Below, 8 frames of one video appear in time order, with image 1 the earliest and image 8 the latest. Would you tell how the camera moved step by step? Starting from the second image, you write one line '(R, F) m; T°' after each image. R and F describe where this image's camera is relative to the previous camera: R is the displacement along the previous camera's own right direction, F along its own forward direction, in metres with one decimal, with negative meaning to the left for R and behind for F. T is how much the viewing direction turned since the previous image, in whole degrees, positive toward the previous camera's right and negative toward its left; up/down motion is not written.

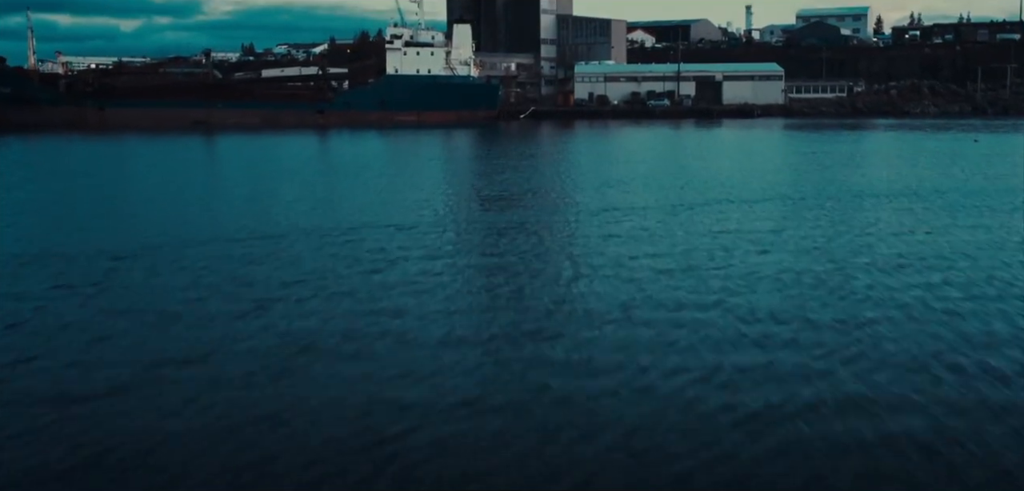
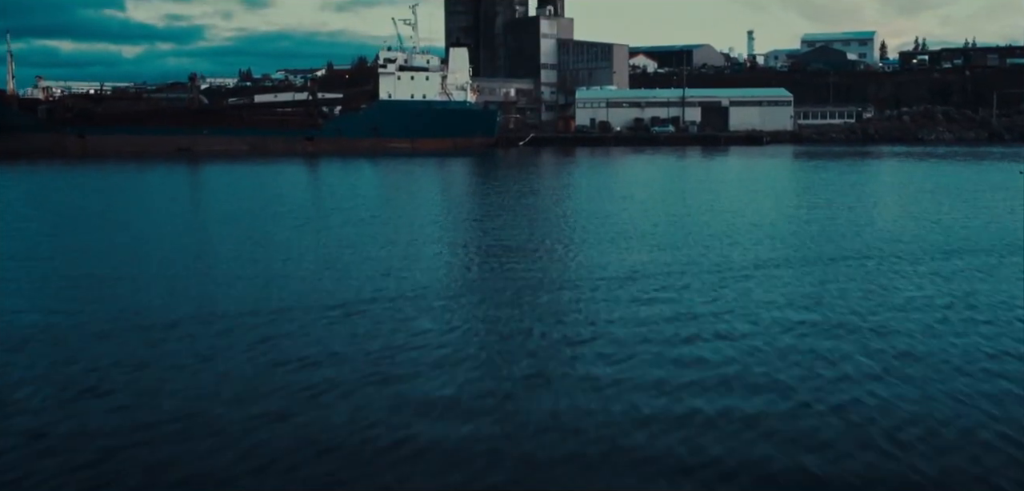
(0.0, +0.8) m; 0°
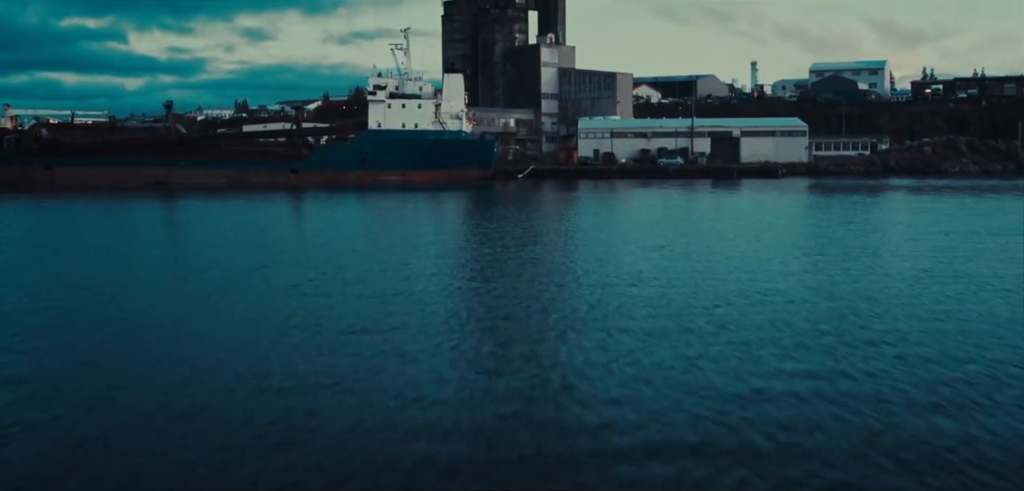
(0.0, +1.2) m; 0°
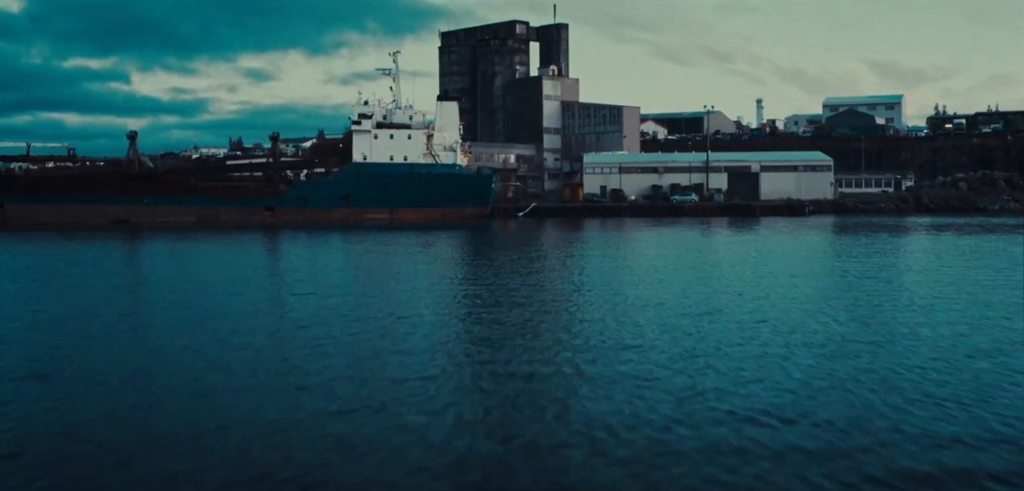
(0.0, +1.6) m; 0°
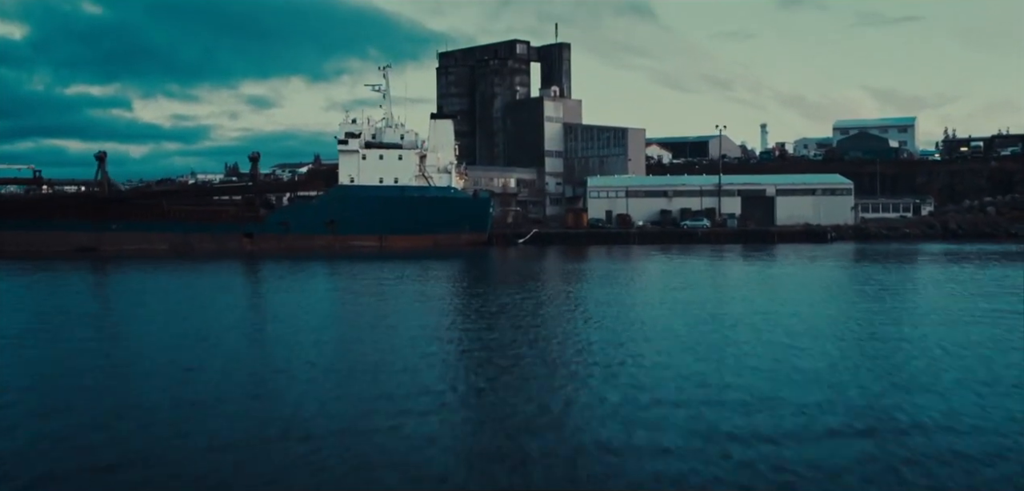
(0.0, +1.1) m; 0°
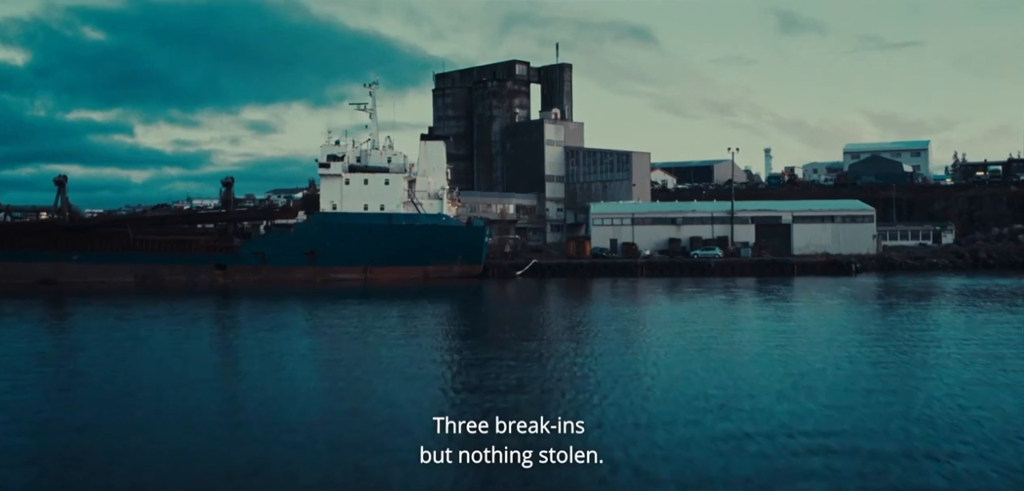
(+0.1, +1.1) m; 0°
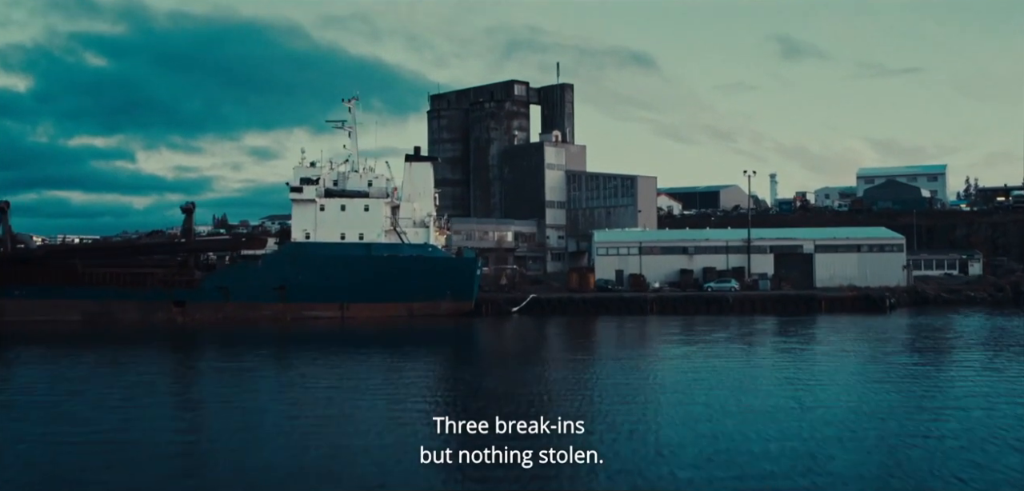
(+0.1, +1.3) m; 0°
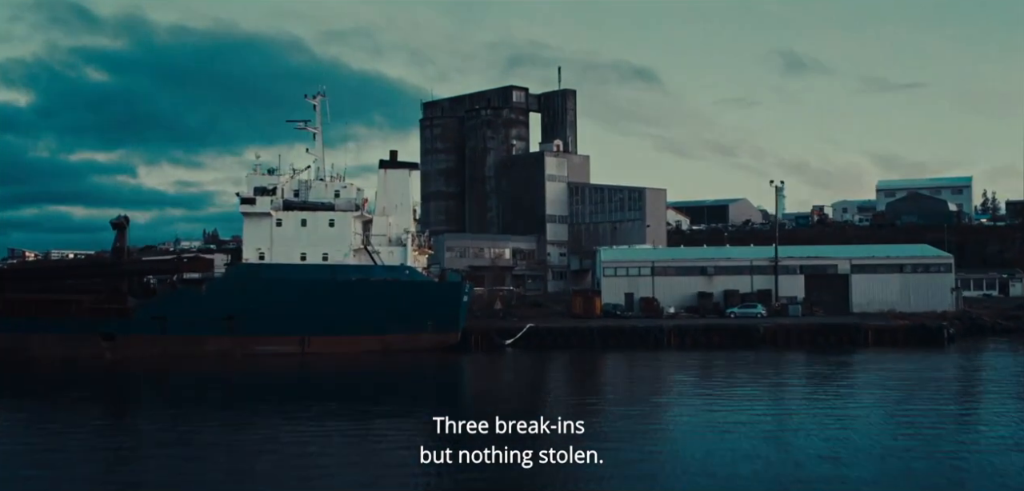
(+0.1, +1.7) m; 0°
